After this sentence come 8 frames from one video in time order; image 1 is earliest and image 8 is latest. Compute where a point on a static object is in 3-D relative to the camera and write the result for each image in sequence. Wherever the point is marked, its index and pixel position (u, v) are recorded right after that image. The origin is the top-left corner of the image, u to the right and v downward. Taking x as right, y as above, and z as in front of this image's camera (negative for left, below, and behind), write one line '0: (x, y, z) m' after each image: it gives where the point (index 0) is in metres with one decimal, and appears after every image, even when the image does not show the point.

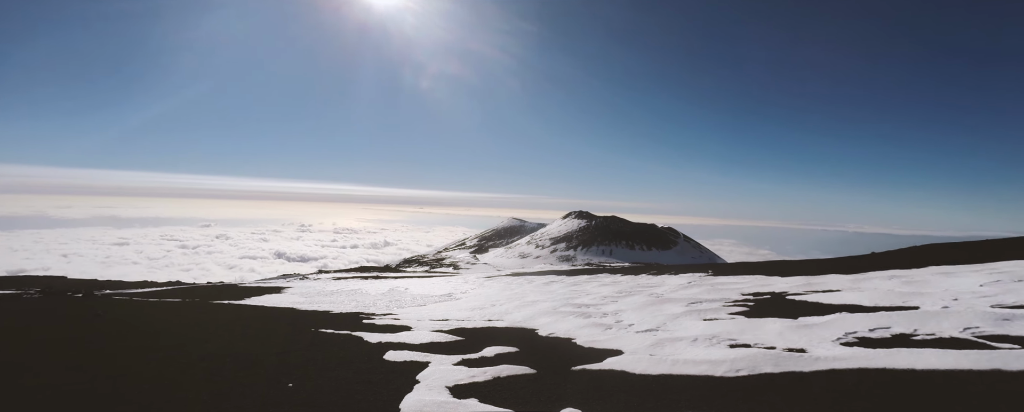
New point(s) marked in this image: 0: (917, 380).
0: (+16.8, -7.0, +19.4) m
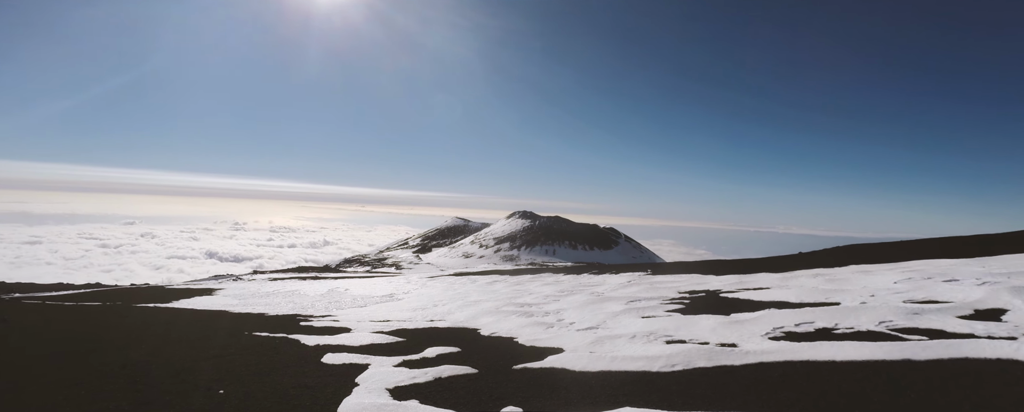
0: (+14.2, -7.1, +20.5) m
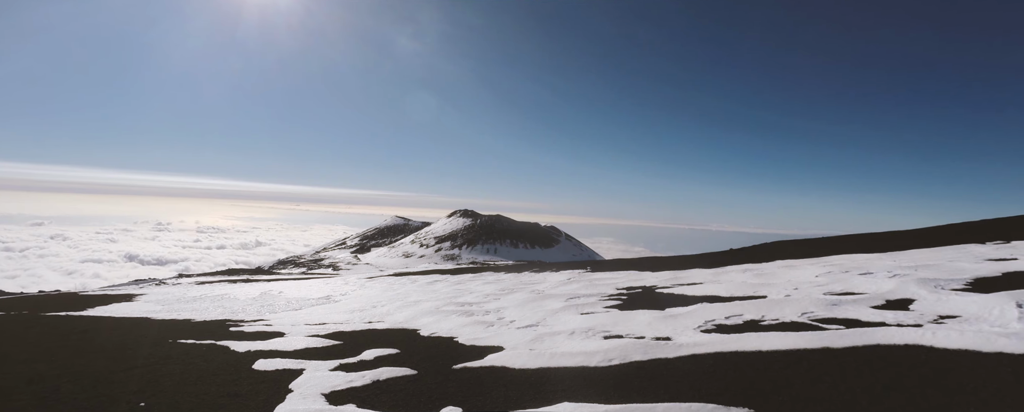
0: (+11.5, -7.0, +21.5) m
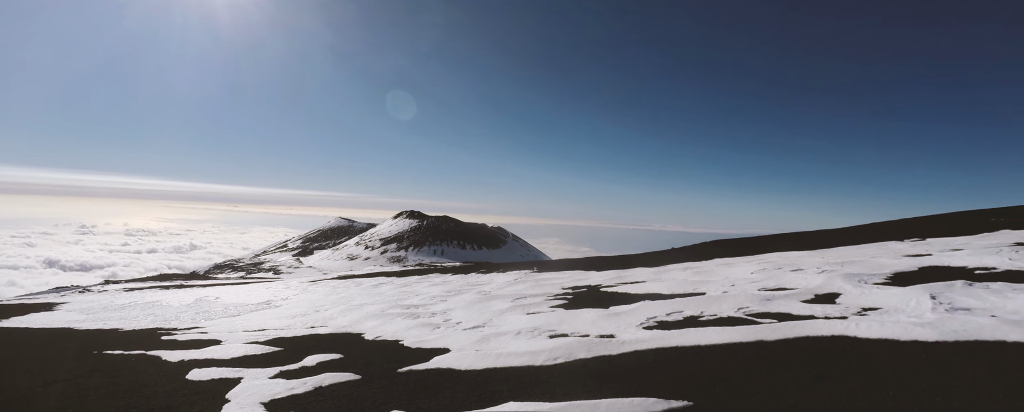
0: (+9.0, -7.0, +22.4) m
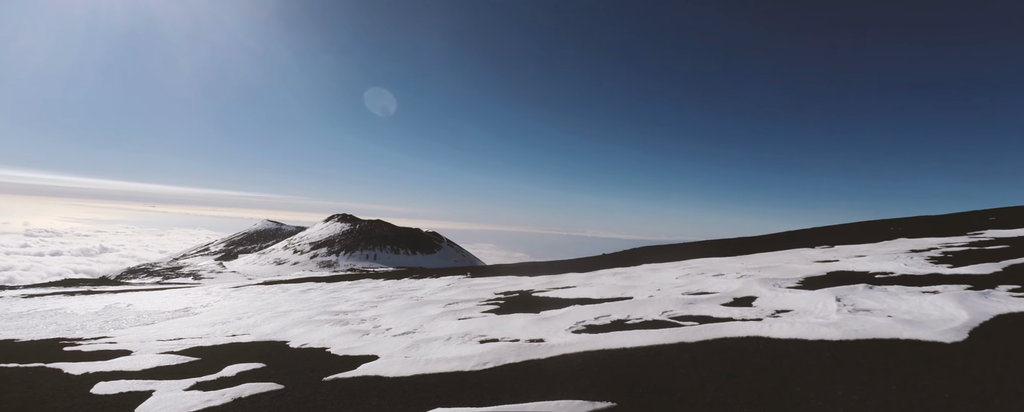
0: (+5.6, -7.4, +23.2) m
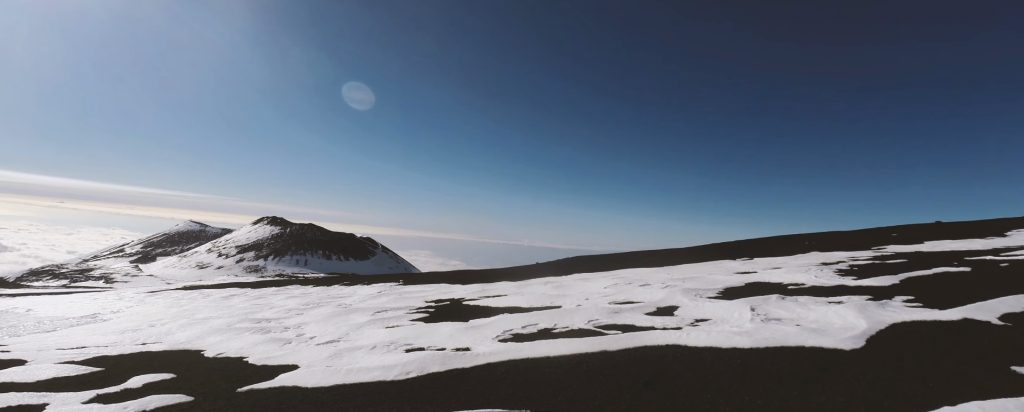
0: (+1.9, -8.0, +23.9) m
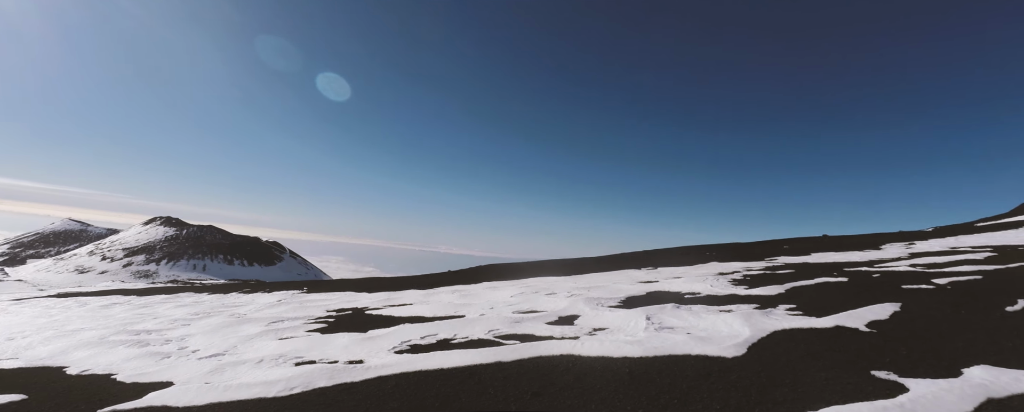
0: (-3.6, -8.8, +24.4) m
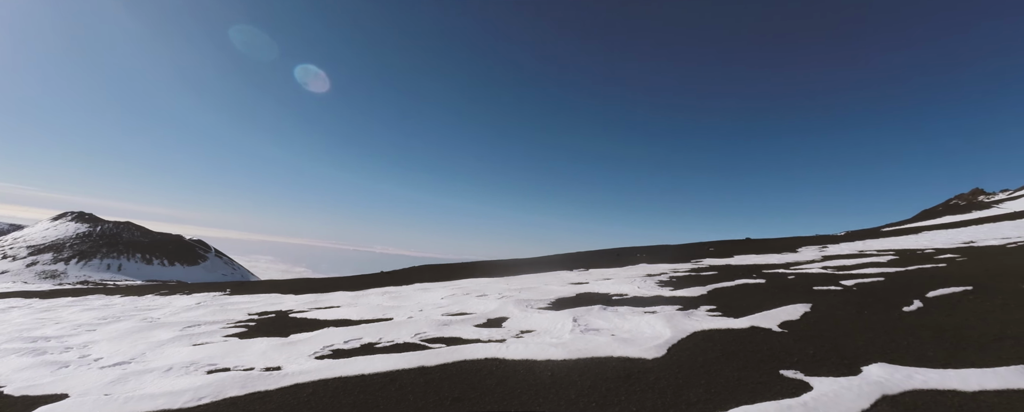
0: (-7.9, -9.2, +24.6) m
